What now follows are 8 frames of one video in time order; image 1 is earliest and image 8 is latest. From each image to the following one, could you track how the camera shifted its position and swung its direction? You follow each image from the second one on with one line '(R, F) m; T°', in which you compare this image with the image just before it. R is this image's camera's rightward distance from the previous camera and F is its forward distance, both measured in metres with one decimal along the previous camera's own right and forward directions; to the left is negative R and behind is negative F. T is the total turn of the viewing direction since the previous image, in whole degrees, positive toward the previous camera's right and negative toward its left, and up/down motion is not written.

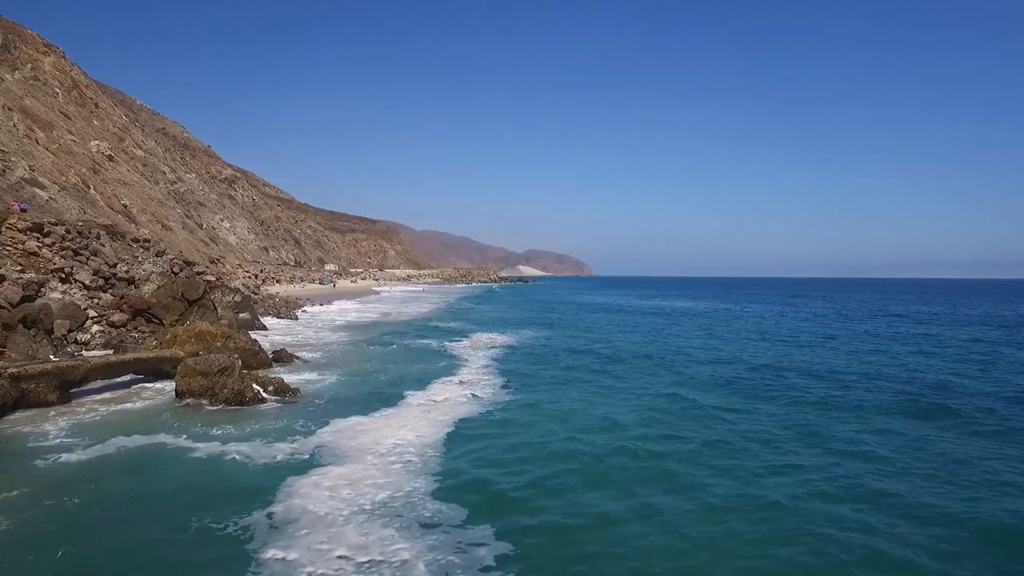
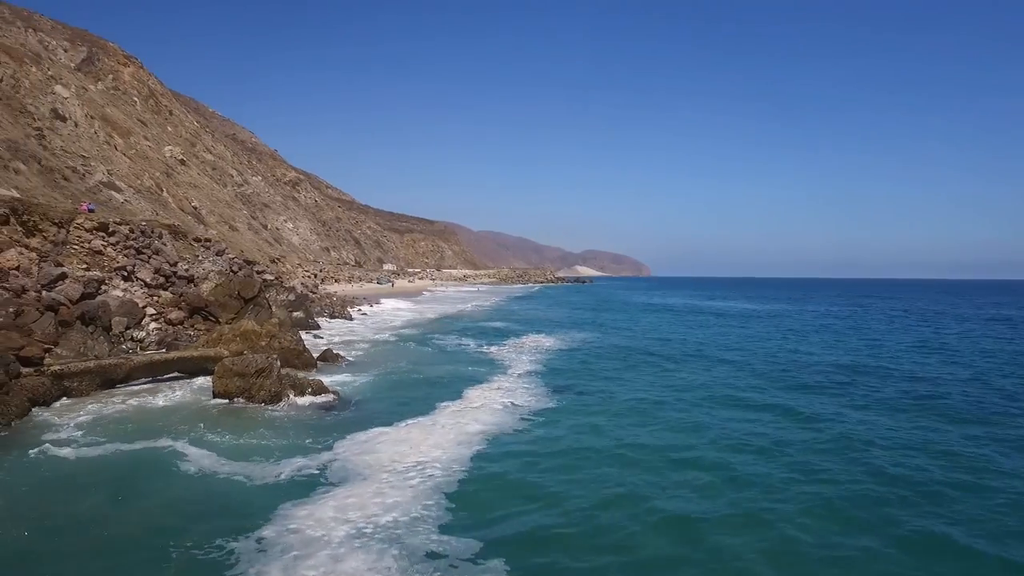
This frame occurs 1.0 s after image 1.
(+0.1, +0.6) m; -5°
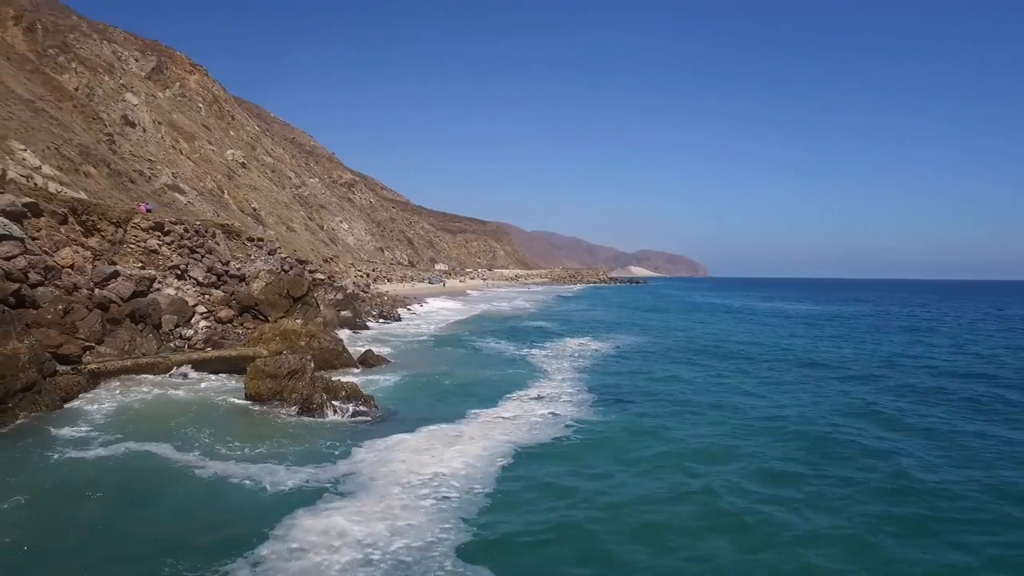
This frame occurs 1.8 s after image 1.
(+0.1, +0.6) m; -5°
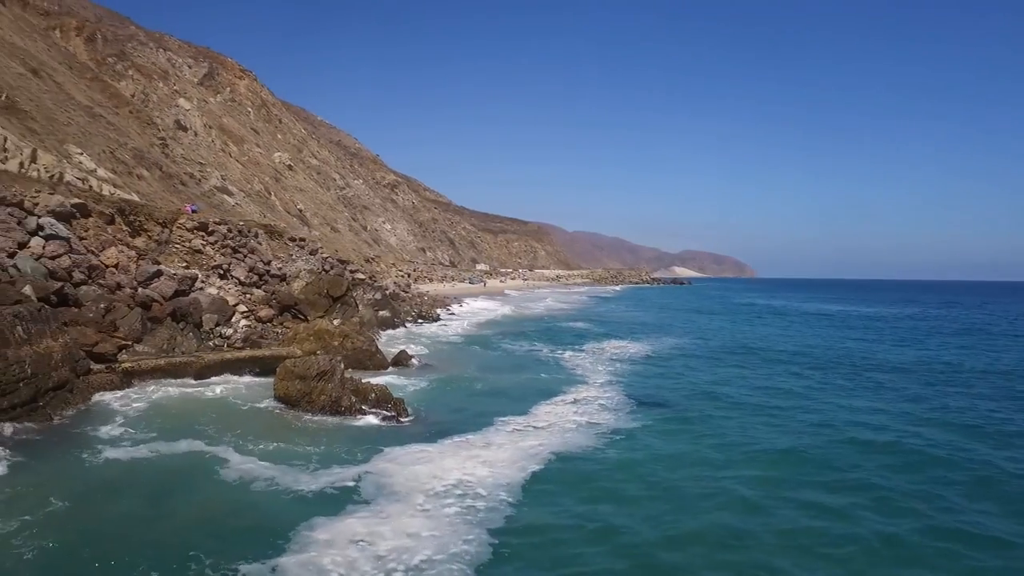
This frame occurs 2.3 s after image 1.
(+0.1, +0.3) m; -4°
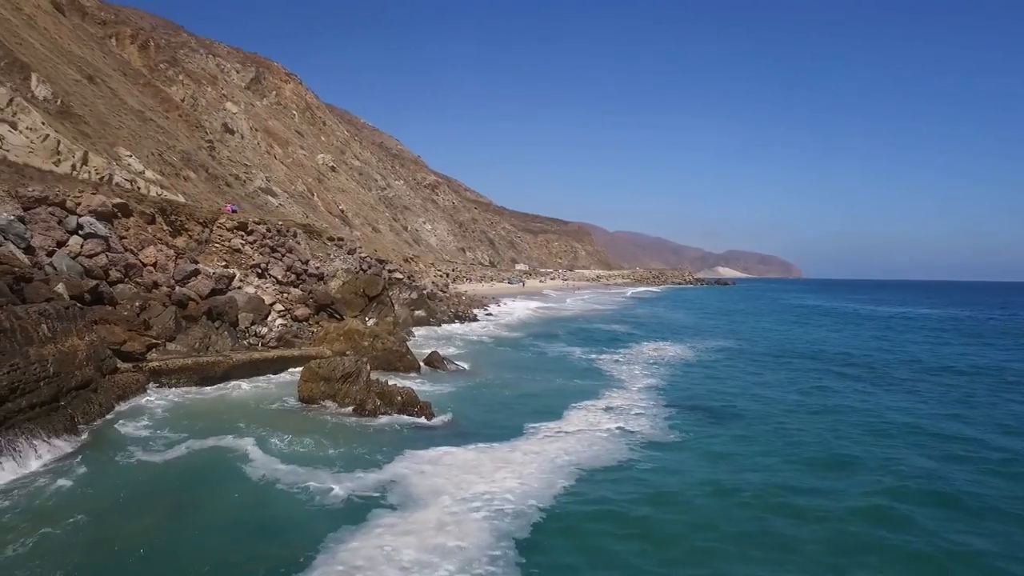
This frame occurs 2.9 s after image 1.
(+0.1, +0.4) m; -4°
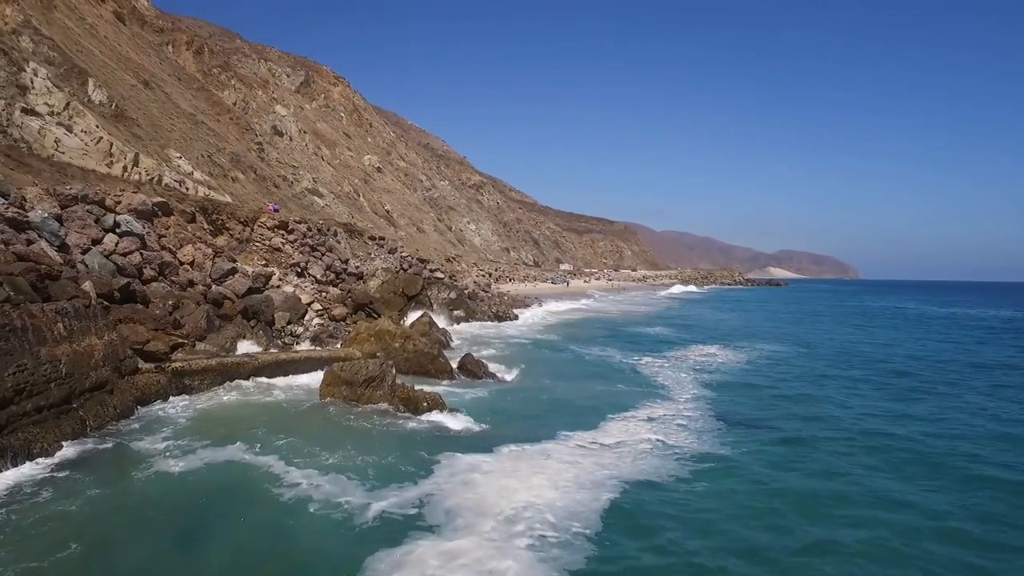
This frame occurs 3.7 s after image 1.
(+0.1, +0.5) m; -4°
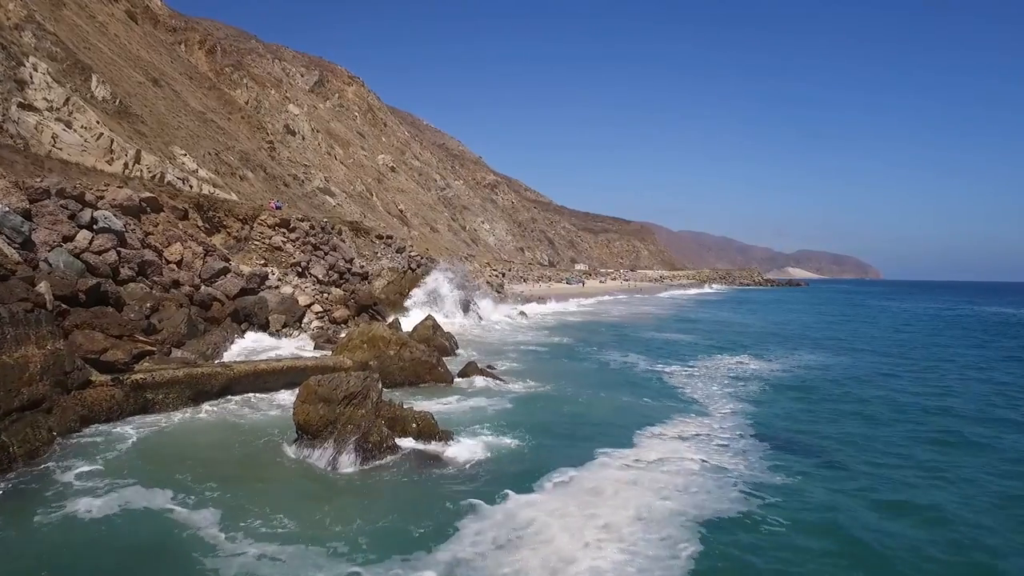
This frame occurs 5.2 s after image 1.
(+0.1, +0.9) m; -2°
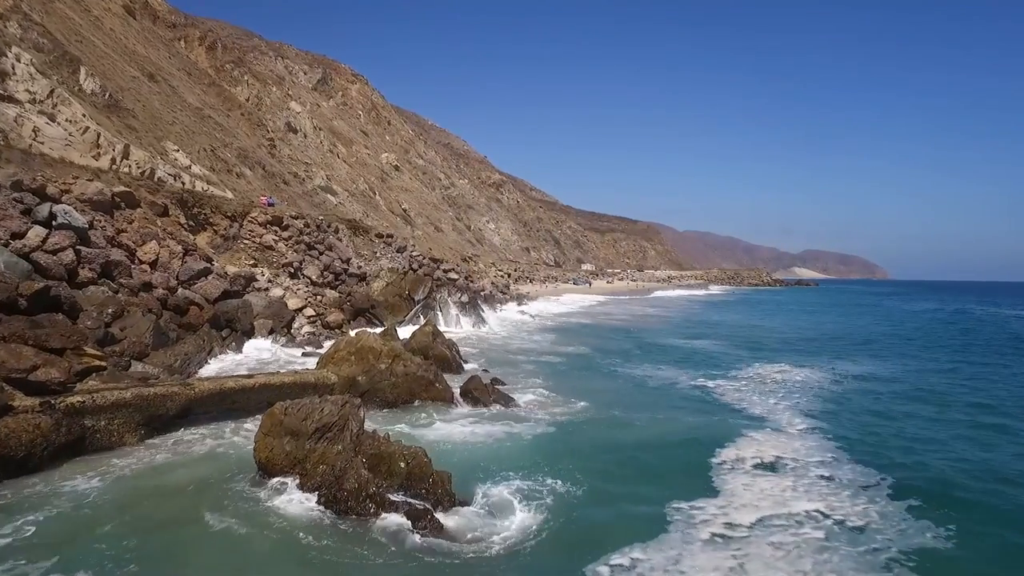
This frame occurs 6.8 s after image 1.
(0.0, +1.0) m; -1°
